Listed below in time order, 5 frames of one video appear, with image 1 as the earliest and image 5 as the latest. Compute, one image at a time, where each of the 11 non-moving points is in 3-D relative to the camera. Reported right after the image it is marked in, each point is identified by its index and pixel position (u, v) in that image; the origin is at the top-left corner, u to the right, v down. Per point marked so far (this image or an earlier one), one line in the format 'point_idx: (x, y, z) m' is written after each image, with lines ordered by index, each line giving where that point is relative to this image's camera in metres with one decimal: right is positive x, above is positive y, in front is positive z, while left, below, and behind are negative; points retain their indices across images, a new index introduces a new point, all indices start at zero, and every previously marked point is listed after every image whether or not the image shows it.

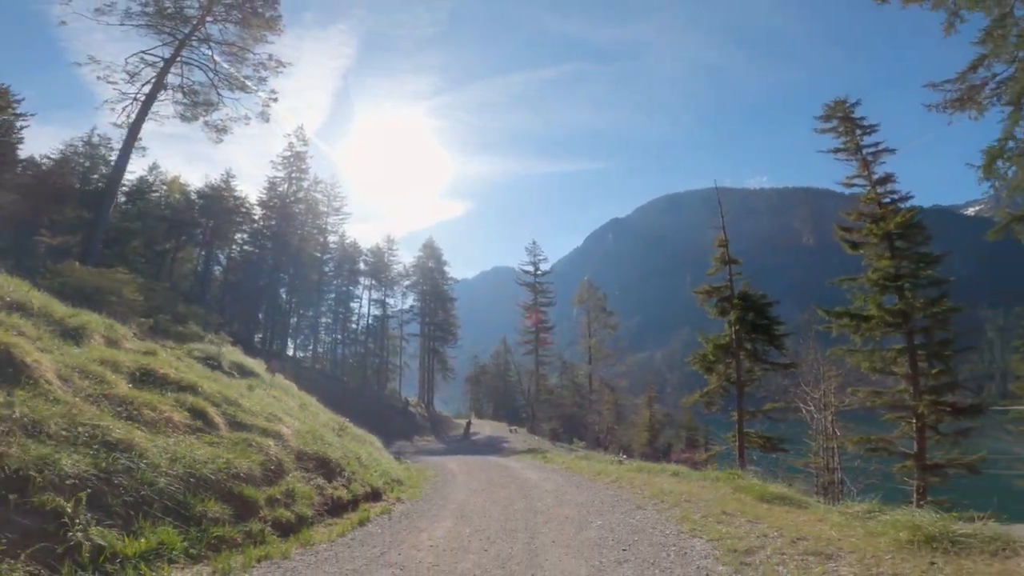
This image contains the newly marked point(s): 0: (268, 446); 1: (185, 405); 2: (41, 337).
0: (-3.3, -2.1, +8.4) m
1: (-4.1, -1.4, +7.9) m
2: (-6.3, -0.3, +8.2) m
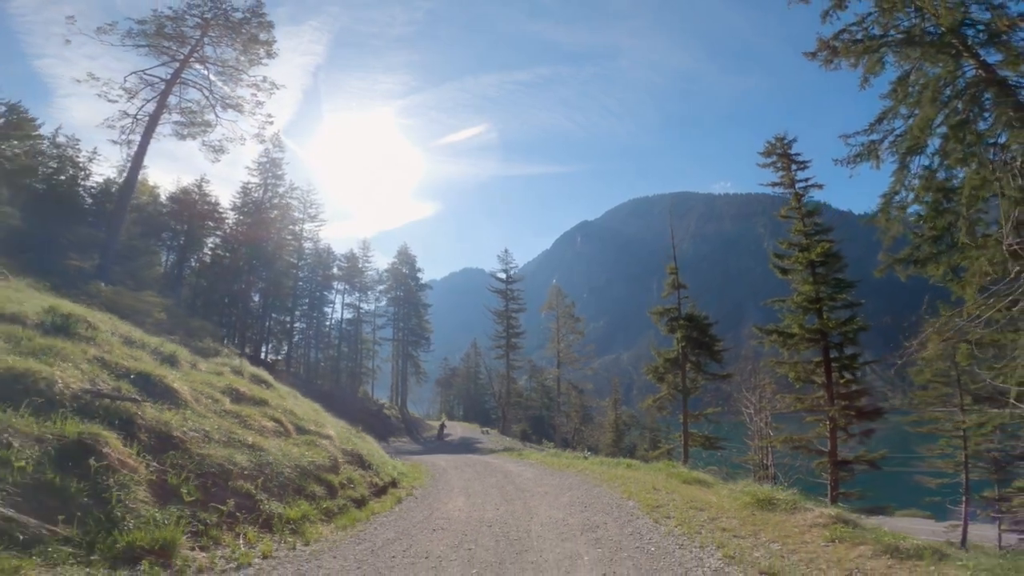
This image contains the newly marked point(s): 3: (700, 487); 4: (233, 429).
0: (-3.4, -2.8, +11.4) m
1: (-4.2, -2.2, +10.8) m
2: (-6.4, -1.1, +11.1) m
3: (+3.2, -3.4, +10.7) m
4: (-4.0, -2.0, +8.8) m
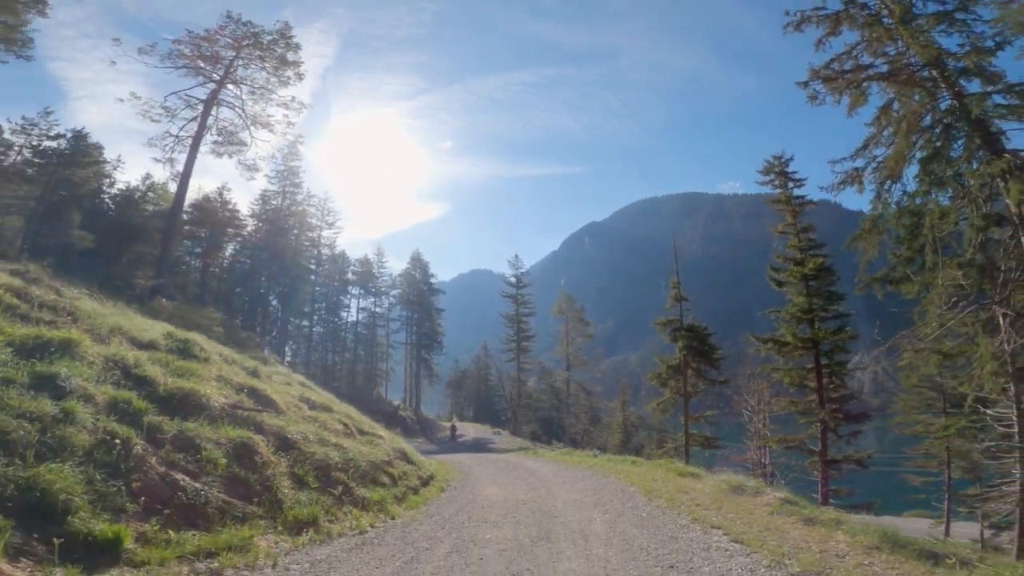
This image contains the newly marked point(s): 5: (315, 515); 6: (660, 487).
0: (-2.9, -3.4, +13.8) m
1: (-3.7, -2.8, +13.2) m
2: (-5.9, -1.6, +13.5) m
3: (+3.7, -3.9, +13.0) m
4: (-3.5, -2.5, +11.2) m
5: (-2.4, -2.7, +7.4) m
6: (+2.6, -3.5, +11.1) m
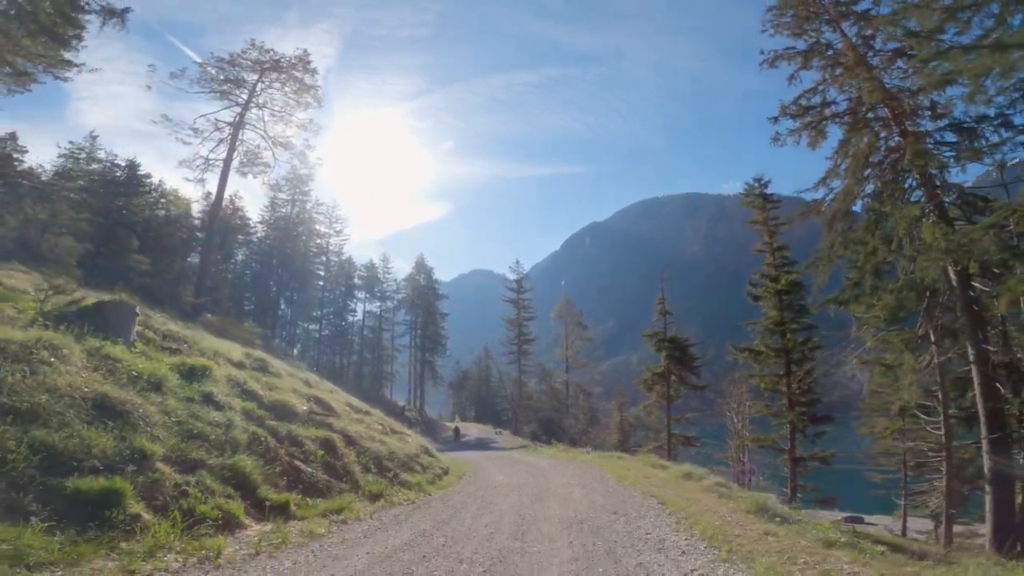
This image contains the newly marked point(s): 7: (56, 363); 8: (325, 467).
0: (-2.8, -4.1, +17.0) m
1: (-3.6, -3.5, +16.5) m
2: (-5.8, -2.4, +16.8) m
3: (+3.8, -4.7, +16.3) m
4: (-3.4, -3.3, +14.5) m
5: (-2.3, -3.5, +10.7) m
6: (+2.7, -4.3, +14.4) m
7: (-5.6, -0.9, +7.6) m
8: (-3.1, -2.9, +10.4) m
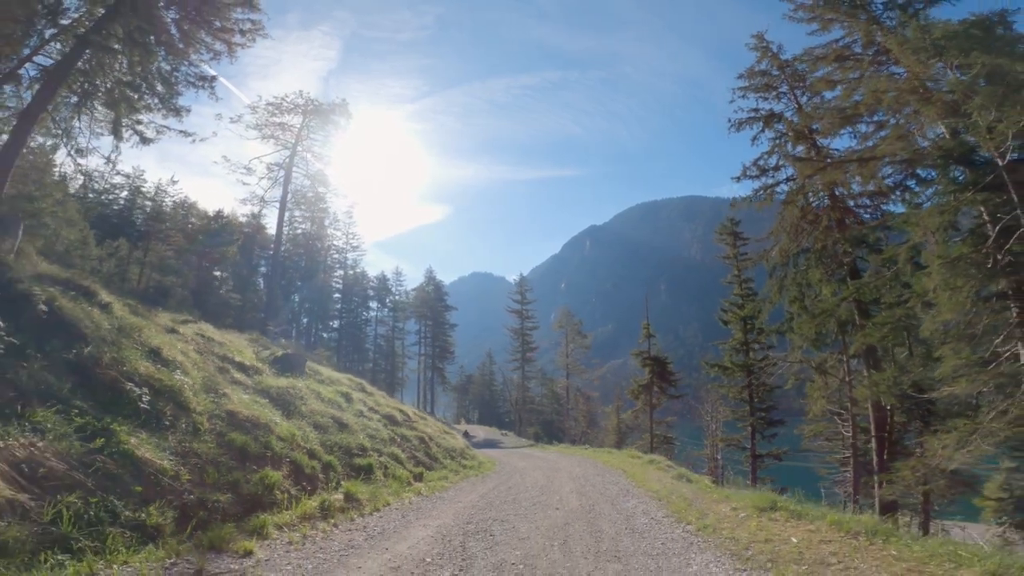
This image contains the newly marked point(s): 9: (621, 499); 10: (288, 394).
0: (-2.1, -5.8, +24.1) m
1: (-2.9, -5.2, +23.5) m
2: (-5.0, -4.0, +23.8) m
3: (+4.5, -6.4, +23.3) m
4: (-2.7, -4.9, +21.5) m
5: (-1.6, -5.1, +17.7) m
6: (+3.4, -5.9, +21.4) m
7: (-4.8, -2.5, +14.6) m
8: (-2.4, -4.6, +17.4) m
9: (+1.8, -3.5, +10.4) m
10: (-5.0, -2.3, +13.9) m
